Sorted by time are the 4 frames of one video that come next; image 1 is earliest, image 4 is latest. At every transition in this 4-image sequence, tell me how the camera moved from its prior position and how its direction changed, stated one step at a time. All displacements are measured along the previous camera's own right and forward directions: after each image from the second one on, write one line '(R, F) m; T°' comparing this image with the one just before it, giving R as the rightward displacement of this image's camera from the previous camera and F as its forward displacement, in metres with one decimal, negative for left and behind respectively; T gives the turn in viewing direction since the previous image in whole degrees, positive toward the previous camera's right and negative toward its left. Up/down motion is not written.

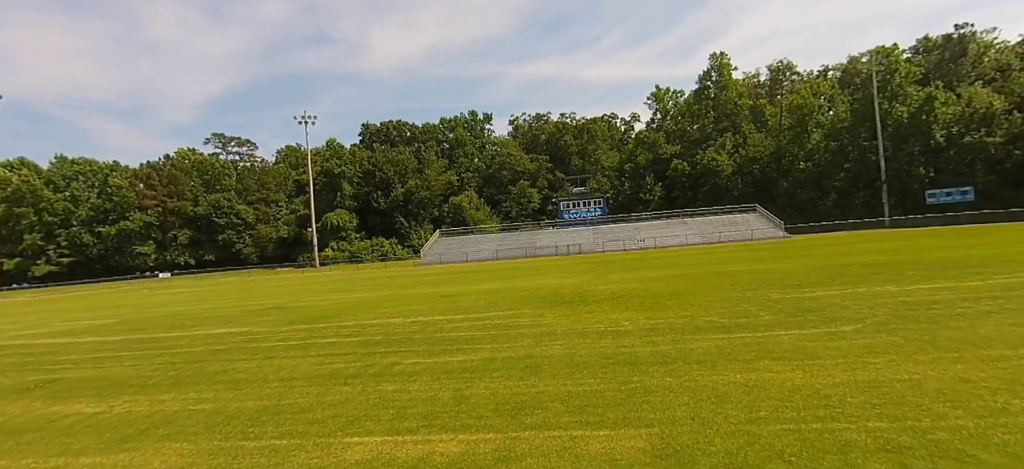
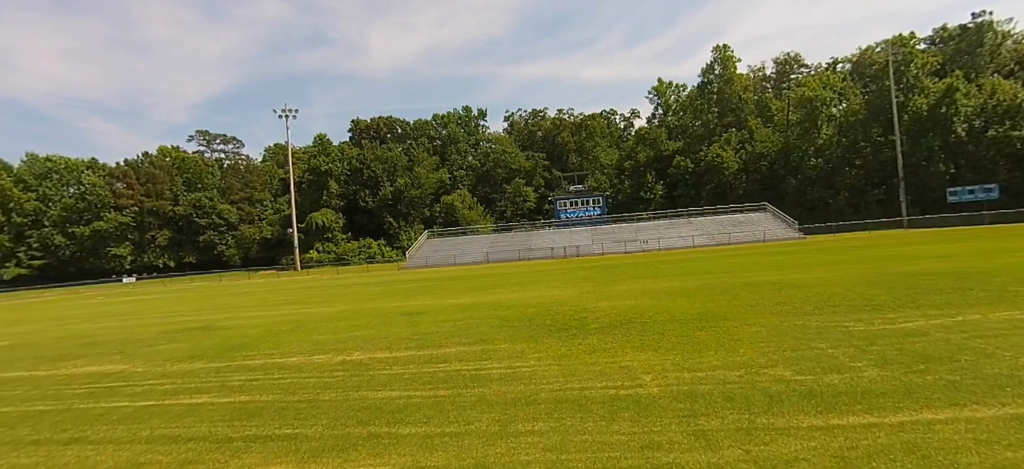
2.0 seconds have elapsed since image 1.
(+0.5, +3.4) m; 0°
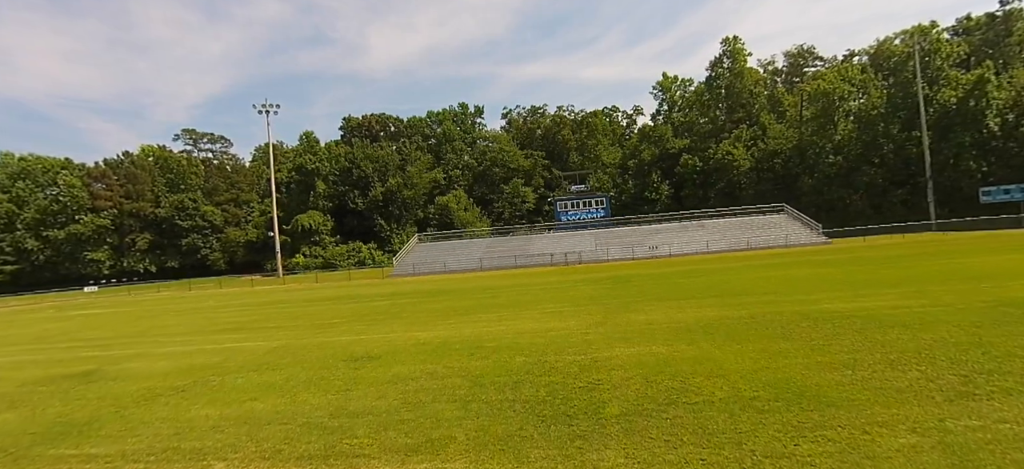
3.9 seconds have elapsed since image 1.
(+0.4, +3.7) m; 0°
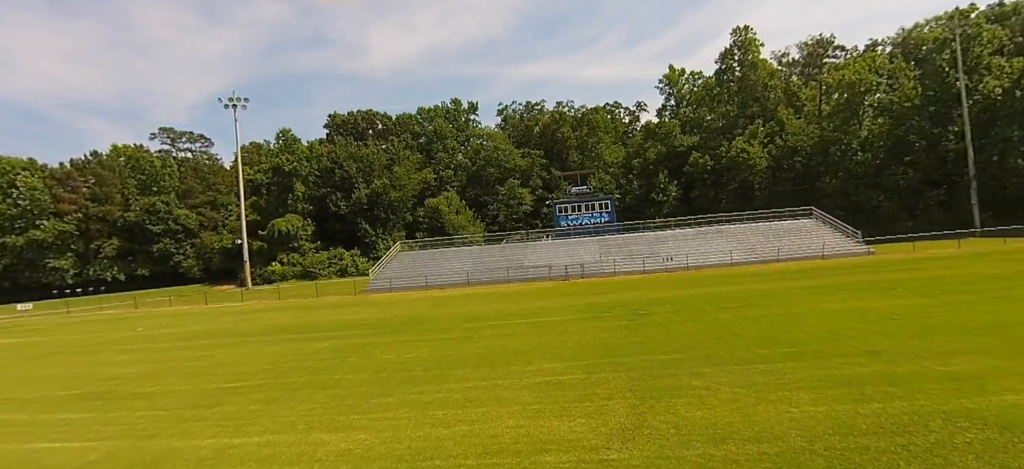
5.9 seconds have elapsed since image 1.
(+0.5, +5.0) m; 0°
